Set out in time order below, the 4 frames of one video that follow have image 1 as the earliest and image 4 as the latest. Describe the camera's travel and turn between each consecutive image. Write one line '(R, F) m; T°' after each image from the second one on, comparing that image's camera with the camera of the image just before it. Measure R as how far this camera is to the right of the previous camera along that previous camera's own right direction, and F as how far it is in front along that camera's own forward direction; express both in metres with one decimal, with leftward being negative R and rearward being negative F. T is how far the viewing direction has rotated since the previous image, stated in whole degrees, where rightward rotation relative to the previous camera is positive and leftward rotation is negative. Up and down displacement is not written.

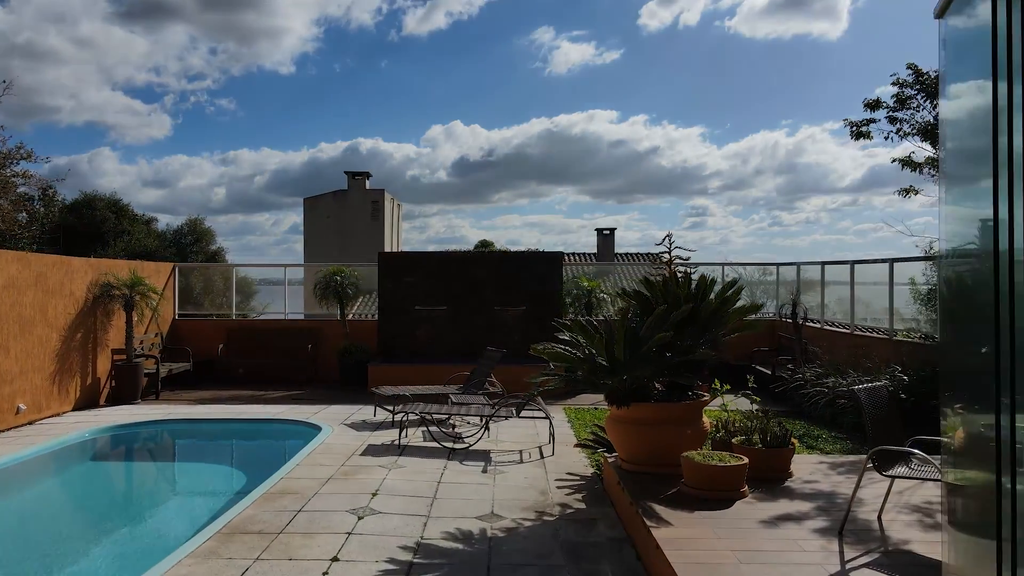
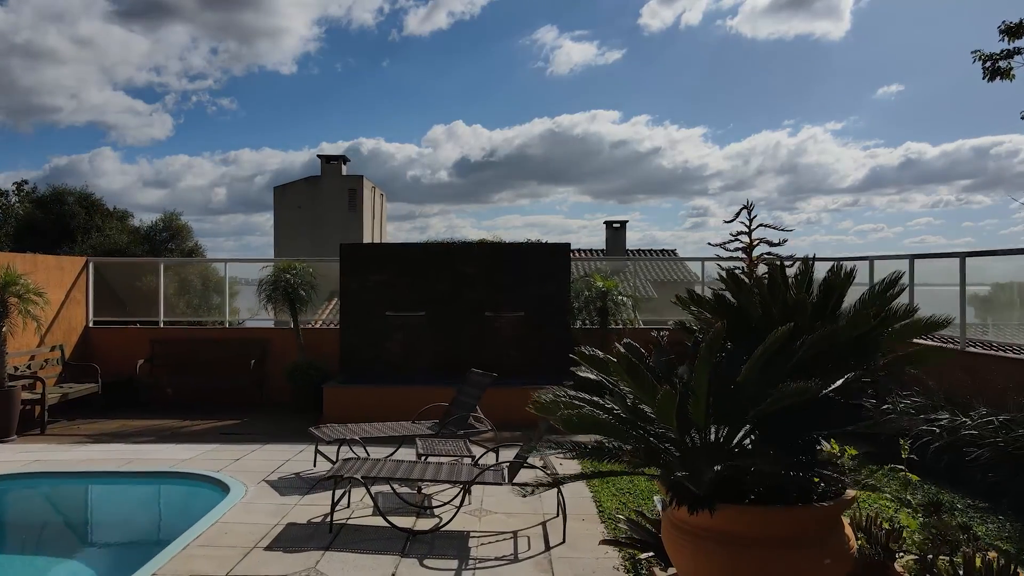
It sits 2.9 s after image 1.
(+0.1, +2.2) m; 0°
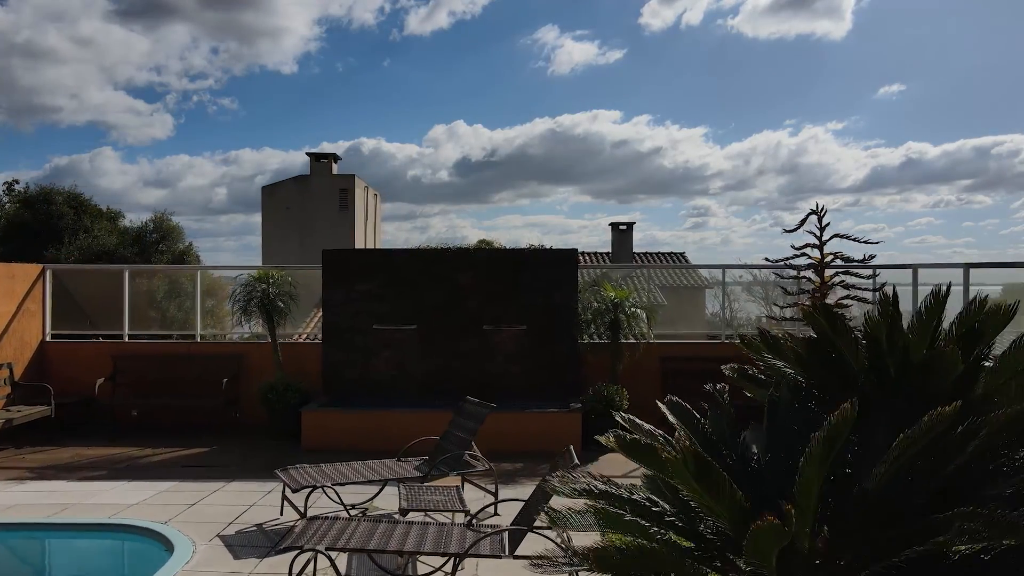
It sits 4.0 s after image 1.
(-0.2, +0.5) m; 0°
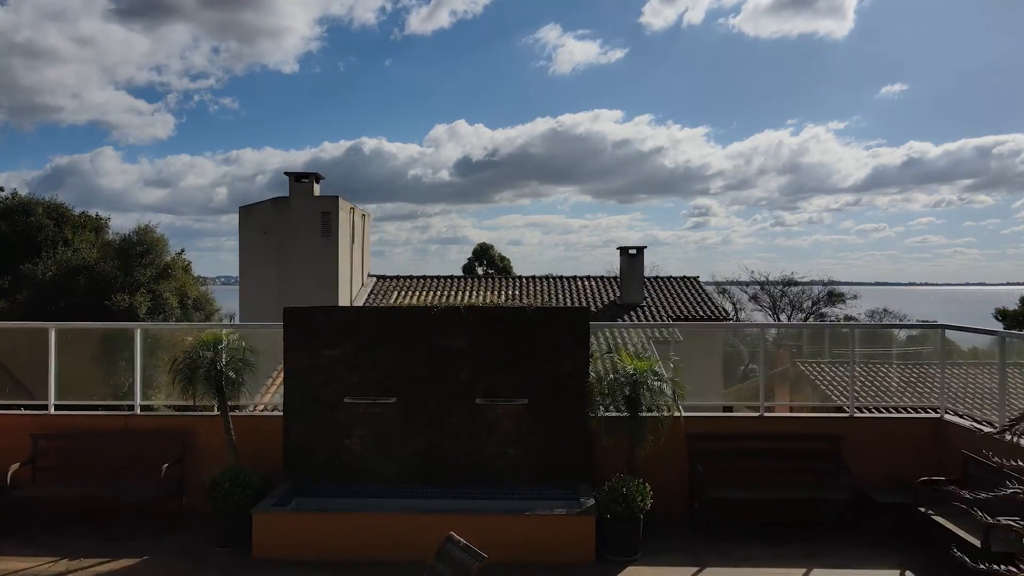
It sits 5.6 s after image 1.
(-0.7, +0.5) m; 0°
